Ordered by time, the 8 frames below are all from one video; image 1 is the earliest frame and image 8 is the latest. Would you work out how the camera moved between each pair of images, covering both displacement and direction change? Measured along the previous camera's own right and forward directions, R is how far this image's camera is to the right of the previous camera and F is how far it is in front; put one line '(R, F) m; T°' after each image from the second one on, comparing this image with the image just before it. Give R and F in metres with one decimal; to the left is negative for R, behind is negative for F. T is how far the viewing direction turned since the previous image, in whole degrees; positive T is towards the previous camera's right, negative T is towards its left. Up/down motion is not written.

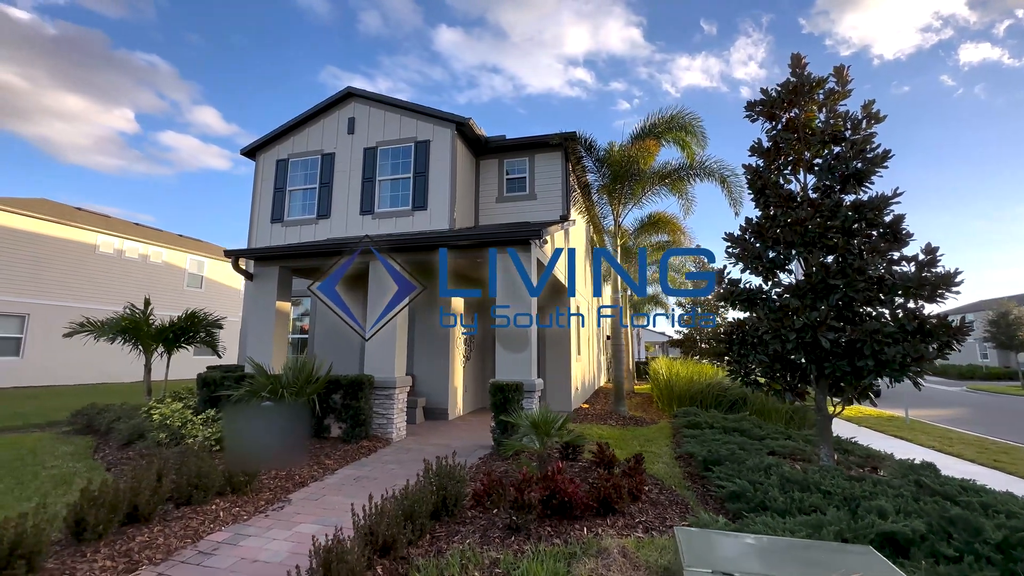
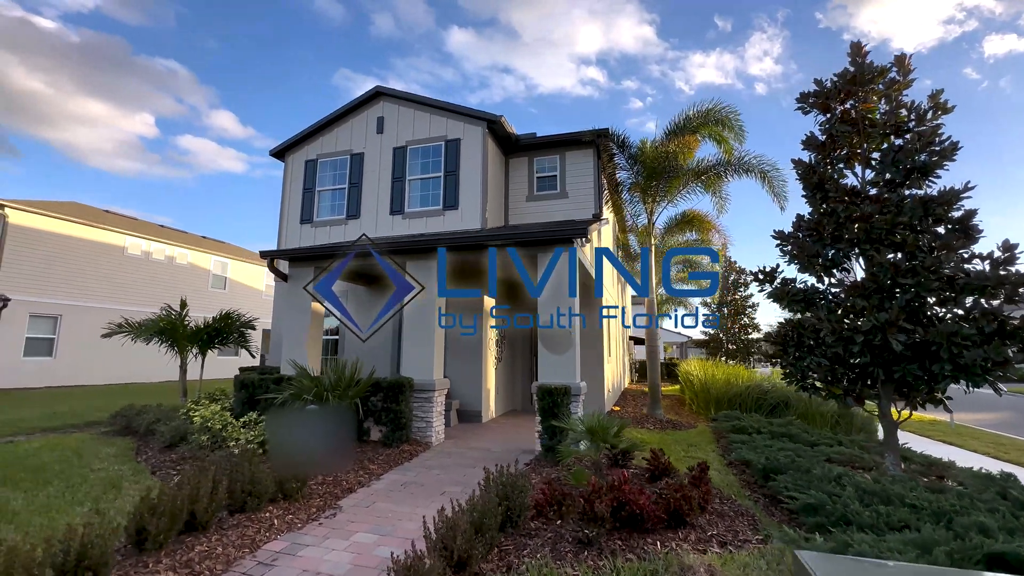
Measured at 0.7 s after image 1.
(-0.5, +0.2) m; -2°
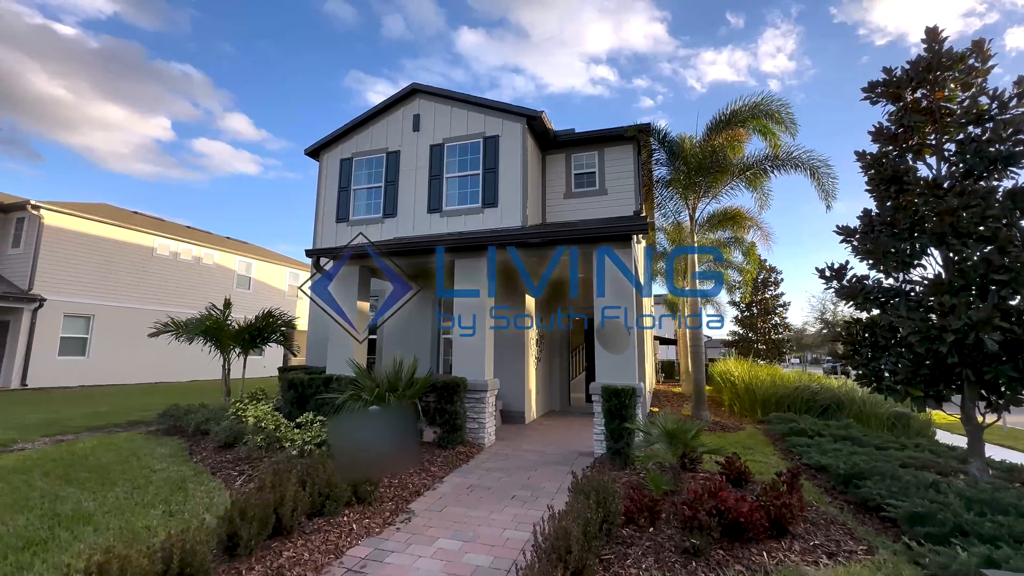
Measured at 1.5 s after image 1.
(-0.7, +0.2) m; -1°
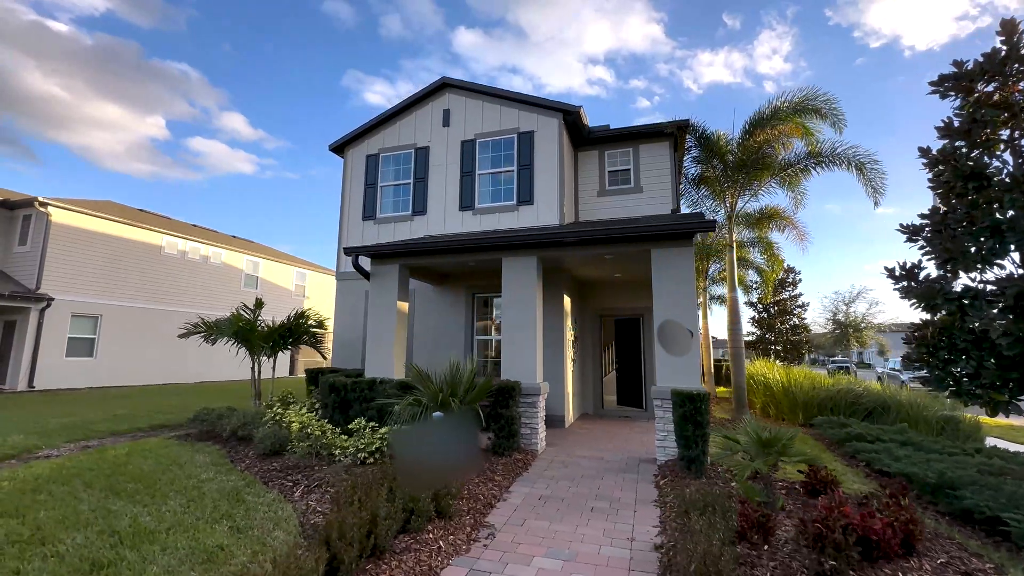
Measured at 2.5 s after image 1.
(-0.9, +0.3) m; 0°
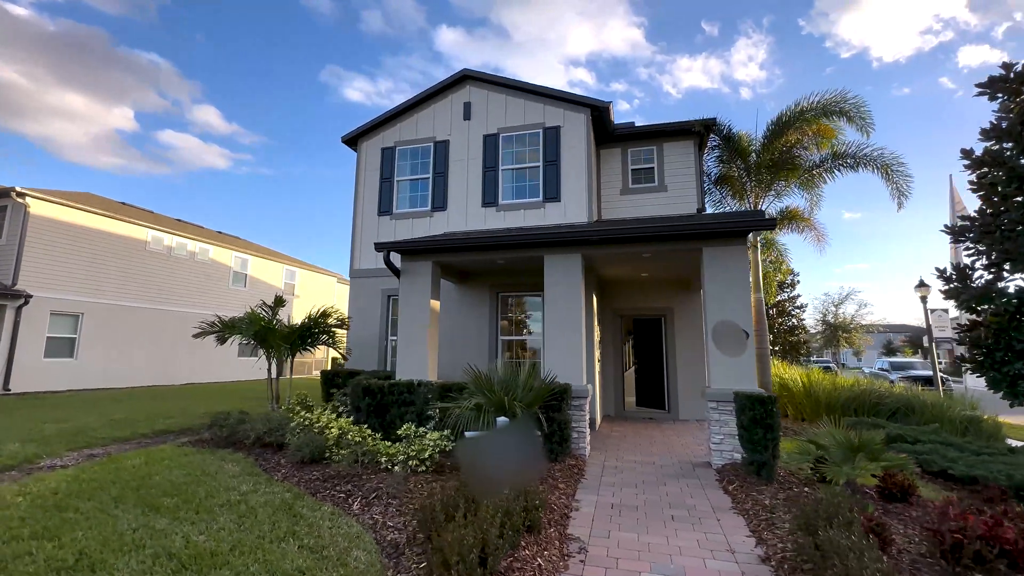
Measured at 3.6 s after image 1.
(-1.0, +0.3) m; +3°
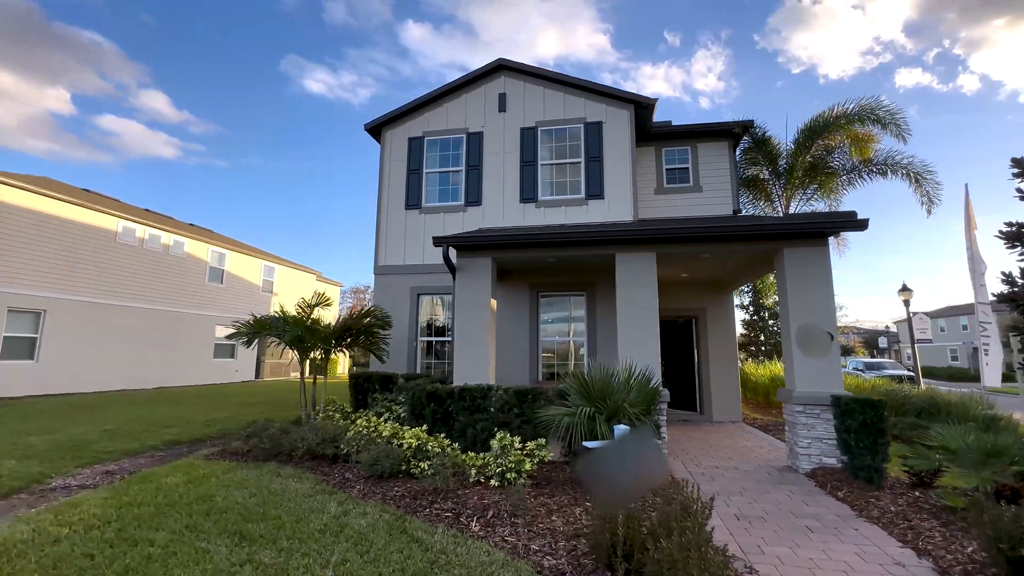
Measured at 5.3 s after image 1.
(-1.7, +0.5) m; +5°
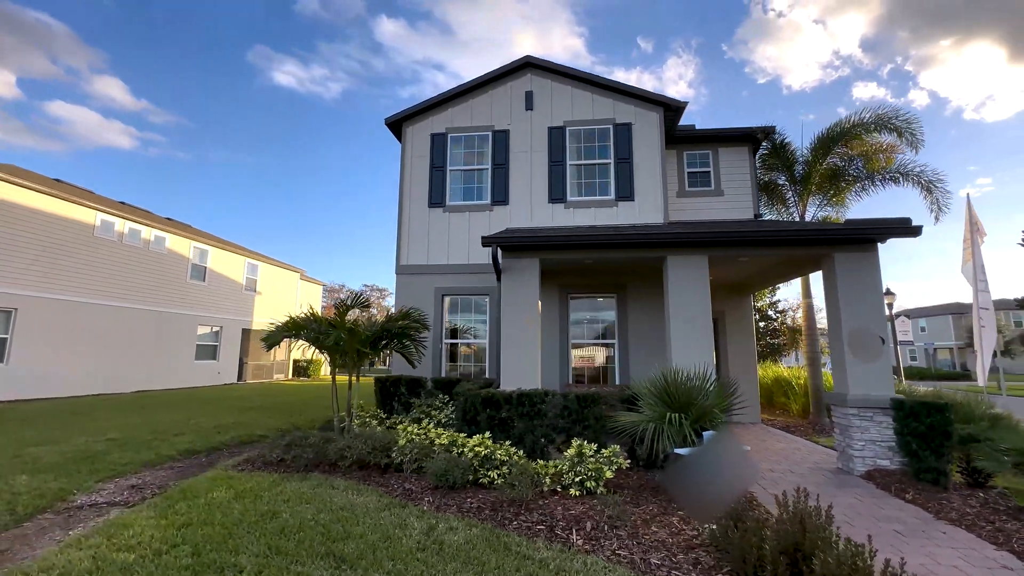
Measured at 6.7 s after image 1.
(-1.2, +0.2) m; +3°
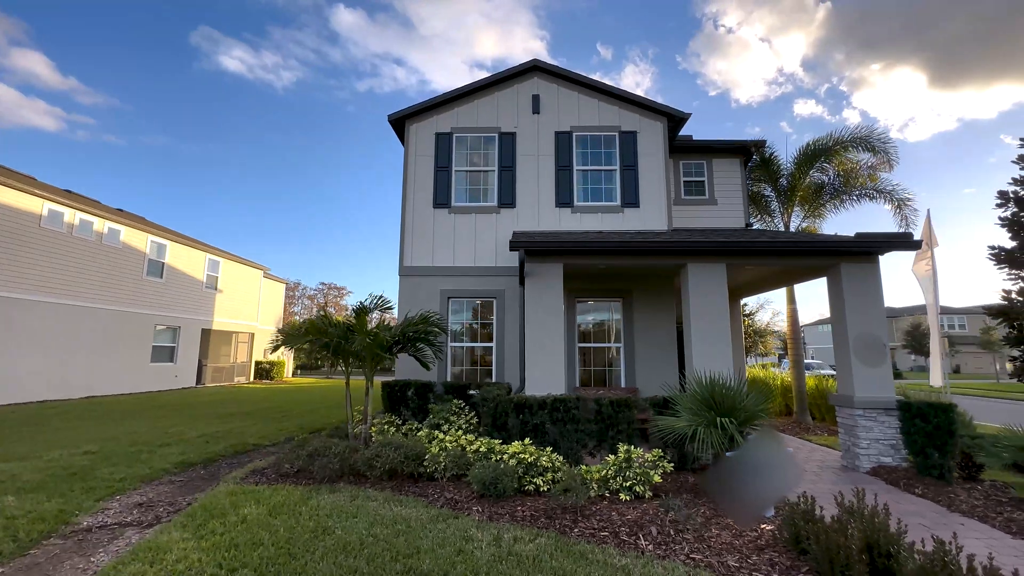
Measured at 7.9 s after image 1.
(-1.1, +0.1) m; +5°
